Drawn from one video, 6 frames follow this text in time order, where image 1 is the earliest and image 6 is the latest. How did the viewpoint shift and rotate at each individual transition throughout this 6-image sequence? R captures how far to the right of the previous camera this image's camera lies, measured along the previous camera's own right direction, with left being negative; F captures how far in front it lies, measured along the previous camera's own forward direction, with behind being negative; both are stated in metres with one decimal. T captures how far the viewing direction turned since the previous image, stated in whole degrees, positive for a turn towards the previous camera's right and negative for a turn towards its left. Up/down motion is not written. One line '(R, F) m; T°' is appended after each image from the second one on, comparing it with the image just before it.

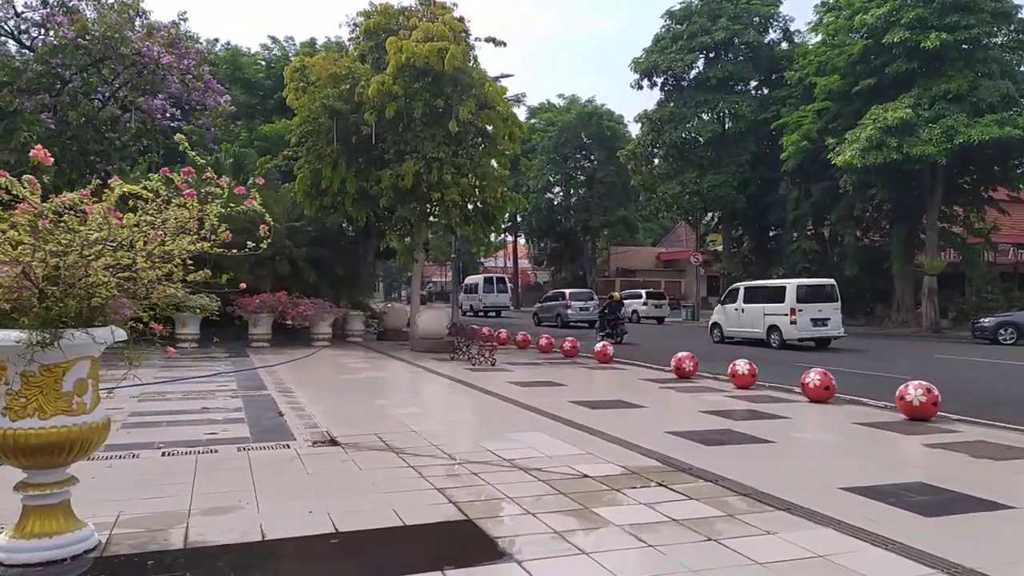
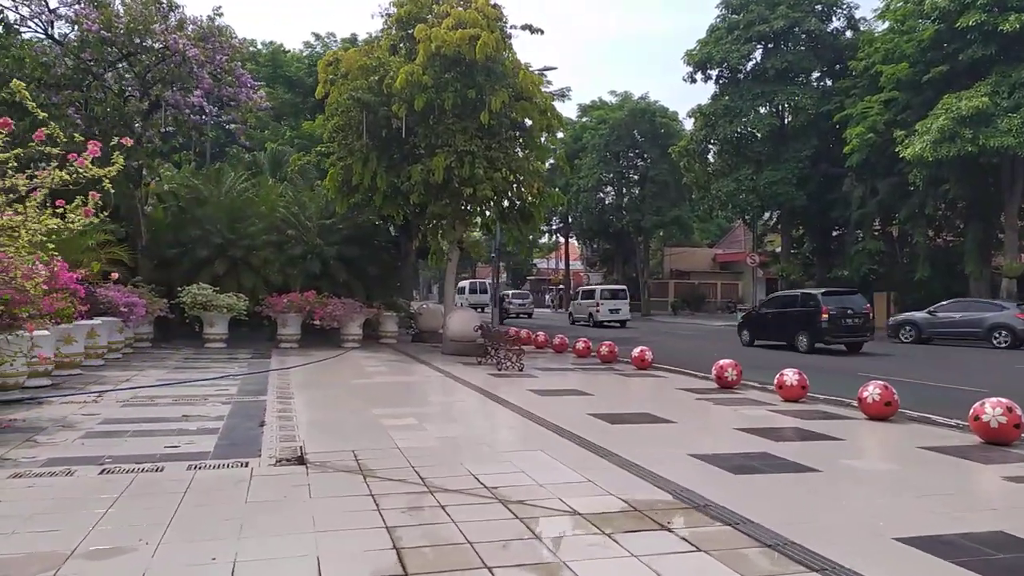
(+0.5, +1.1) m; -4°
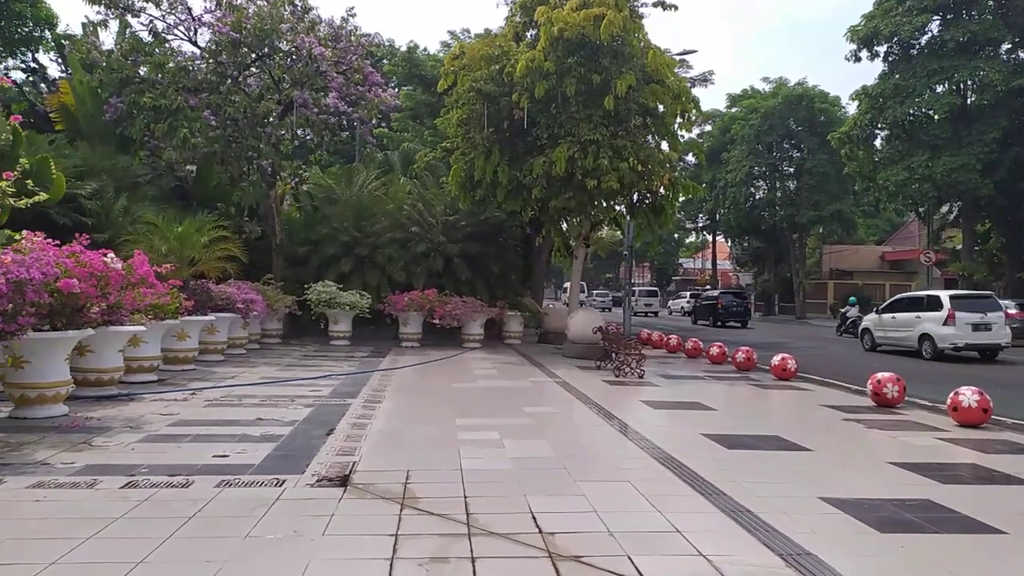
(+0.5, +1.2) m; -11°
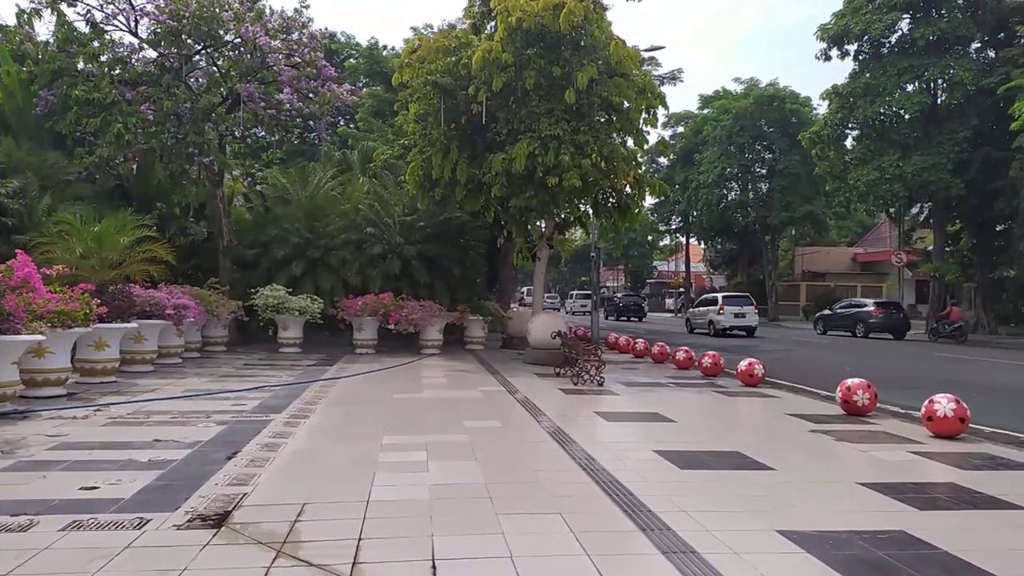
(+0.4, +0.8) m; +2°
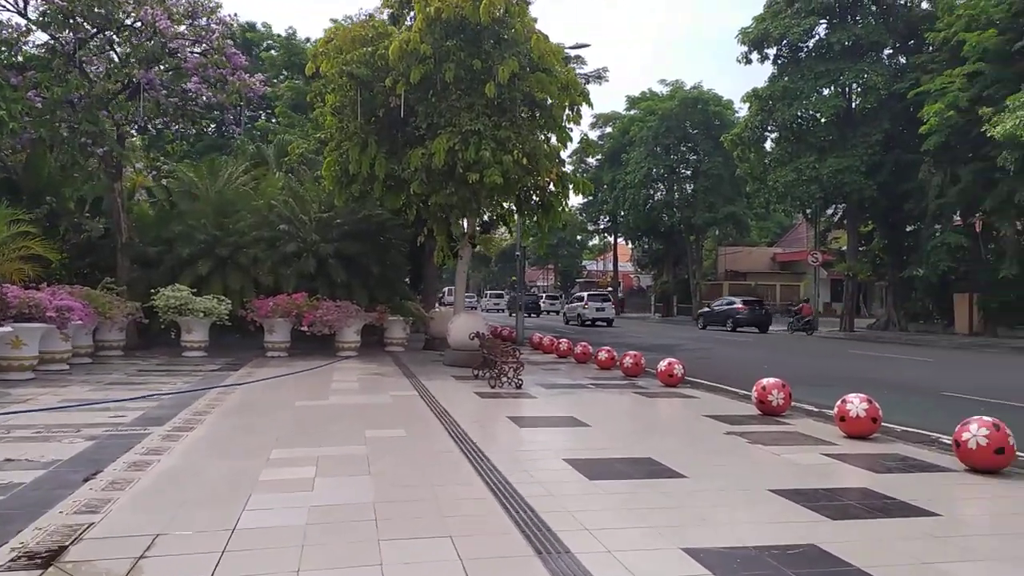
(+0.3, +0.5) m; +5°
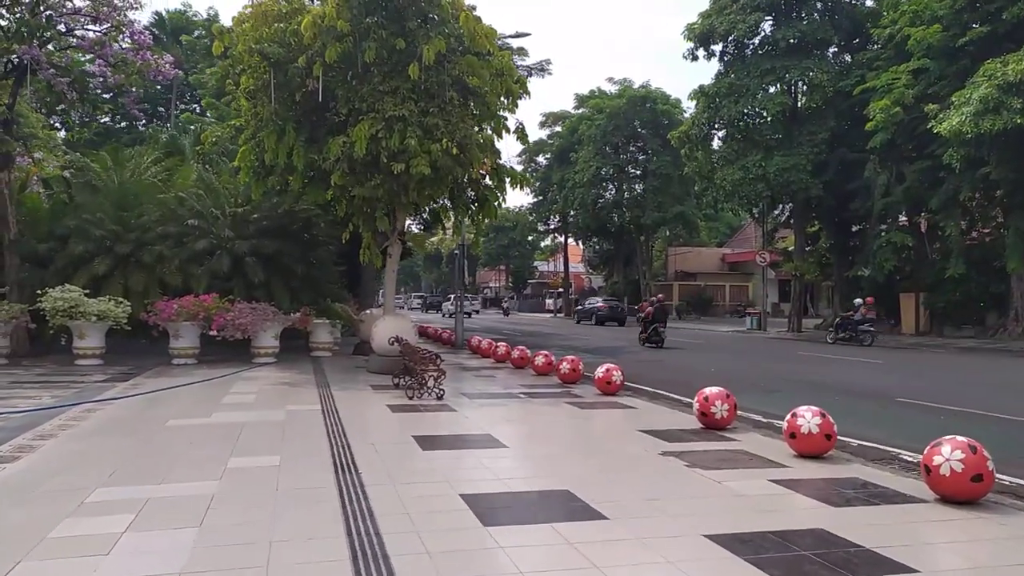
(+0.5, +1.2) m; +3°
